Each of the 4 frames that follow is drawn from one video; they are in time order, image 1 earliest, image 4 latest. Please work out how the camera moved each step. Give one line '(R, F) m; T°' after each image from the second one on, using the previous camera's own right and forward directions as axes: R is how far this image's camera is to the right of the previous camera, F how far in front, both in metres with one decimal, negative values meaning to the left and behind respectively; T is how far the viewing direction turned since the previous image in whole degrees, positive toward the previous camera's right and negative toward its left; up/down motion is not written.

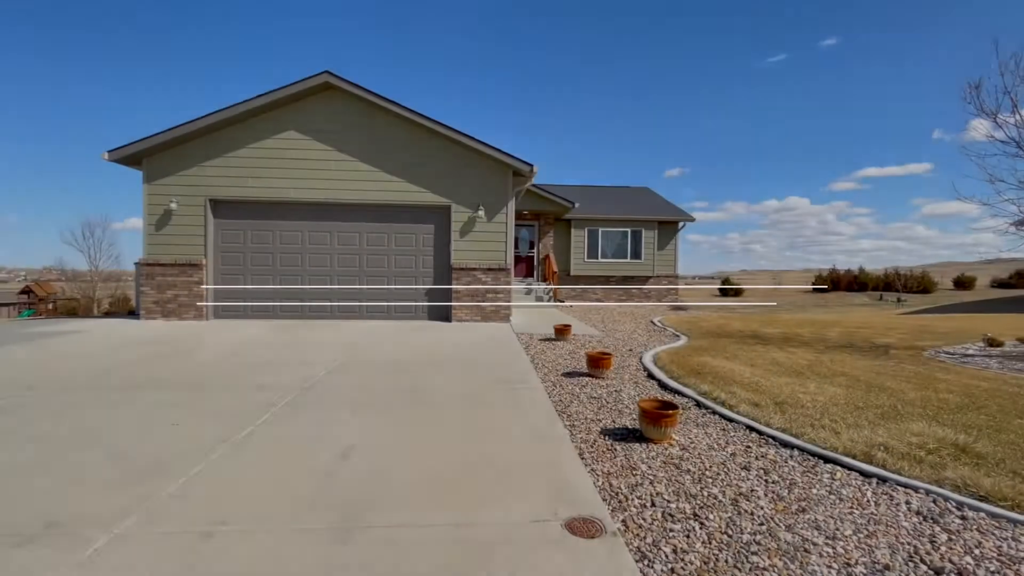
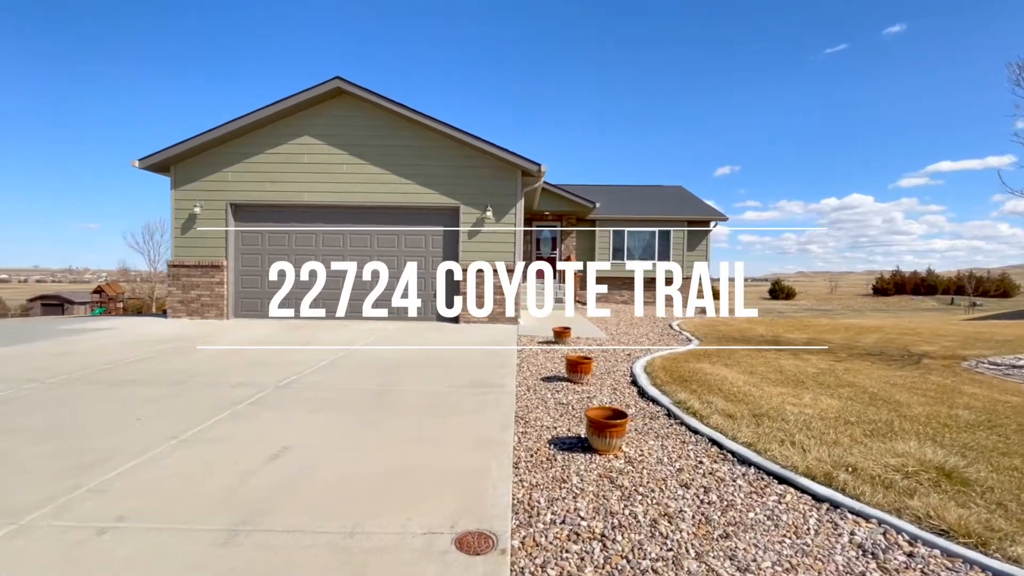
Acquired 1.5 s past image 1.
(+0.7, +0.2) m; -5°
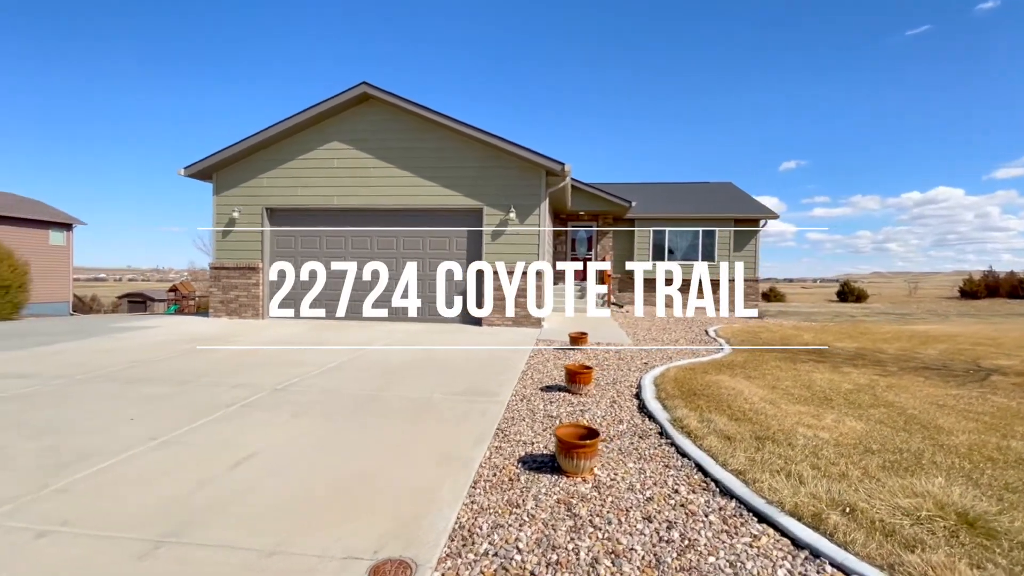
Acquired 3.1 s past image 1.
(+0.6, +0.2) m; -6°
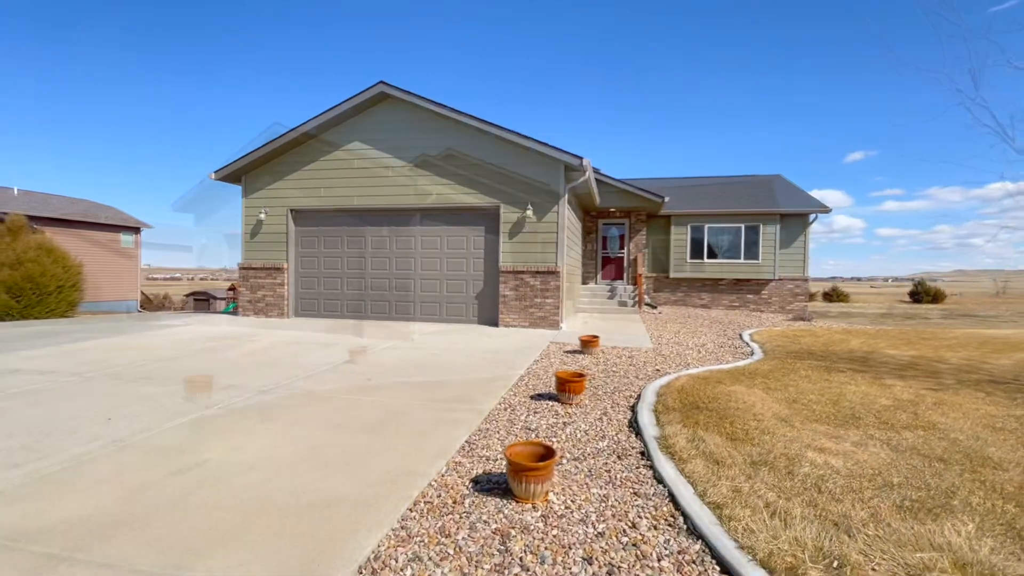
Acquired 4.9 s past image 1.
(+0.6, +0.3) m; -6°
